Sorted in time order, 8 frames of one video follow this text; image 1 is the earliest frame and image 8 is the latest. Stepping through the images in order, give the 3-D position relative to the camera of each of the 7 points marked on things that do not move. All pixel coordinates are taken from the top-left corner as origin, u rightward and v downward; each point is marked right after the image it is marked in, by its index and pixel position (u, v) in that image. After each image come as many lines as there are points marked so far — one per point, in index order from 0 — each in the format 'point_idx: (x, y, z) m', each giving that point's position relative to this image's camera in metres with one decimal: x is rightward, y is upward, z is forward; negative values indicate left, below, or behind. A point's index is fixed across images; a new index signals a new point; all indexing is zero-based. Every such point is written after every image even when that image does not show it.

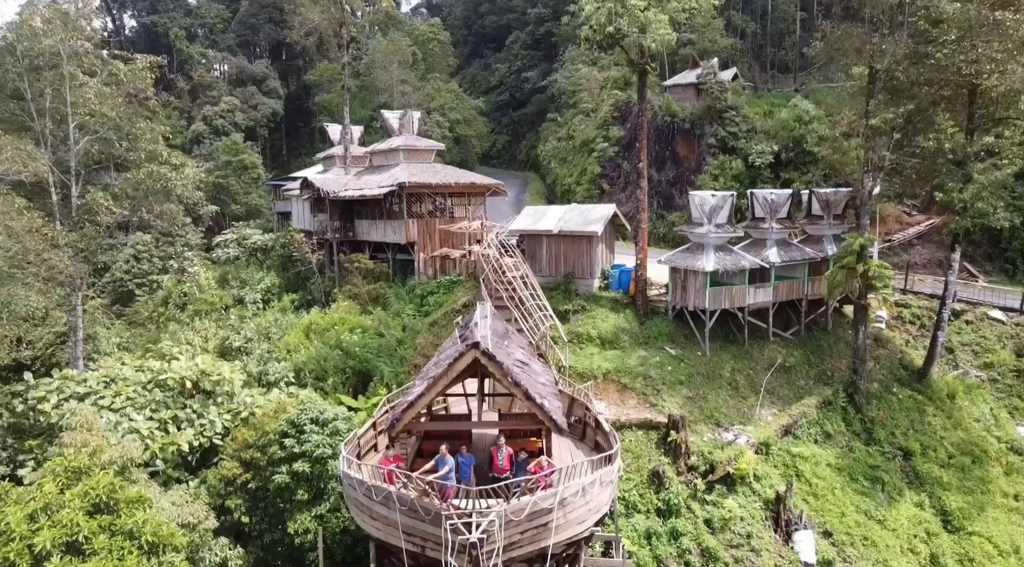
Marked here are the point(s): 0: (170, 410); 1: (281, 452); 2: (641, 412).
0: (-9.2, -3.4, +18.2) m
1: (-5.7, -4.2, +16.9) m
2: (+3.8, -3.8, +20.2) m
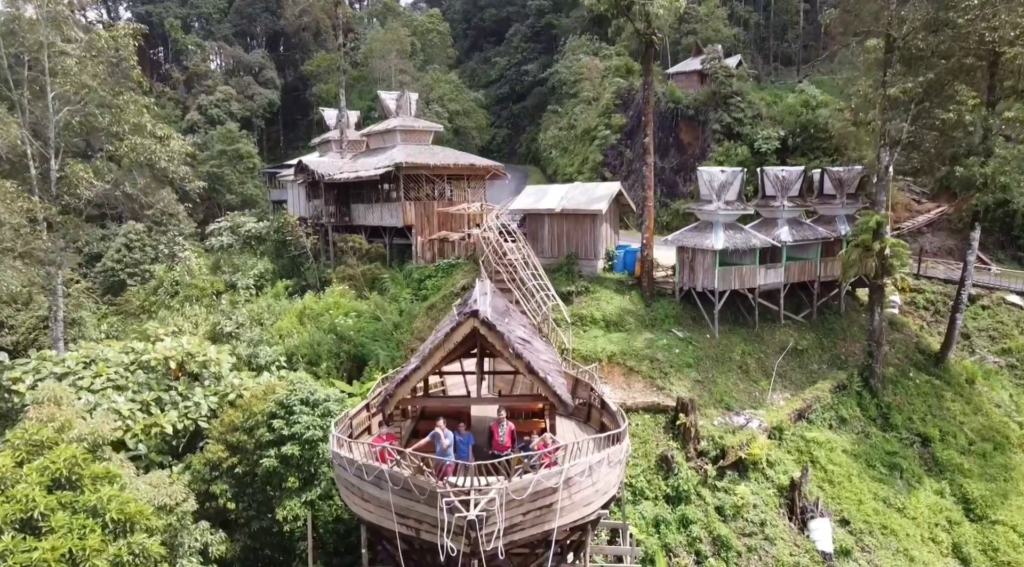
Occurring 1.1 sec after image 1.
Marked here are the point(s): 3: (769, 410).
0: (-9.1, -2.8, +17.3) m
1: (-5.7, -3.6, +16.0) m
2: (+3.8, -3.2, +19.3) m
3: (+7.5, -3.7, +19.8) m
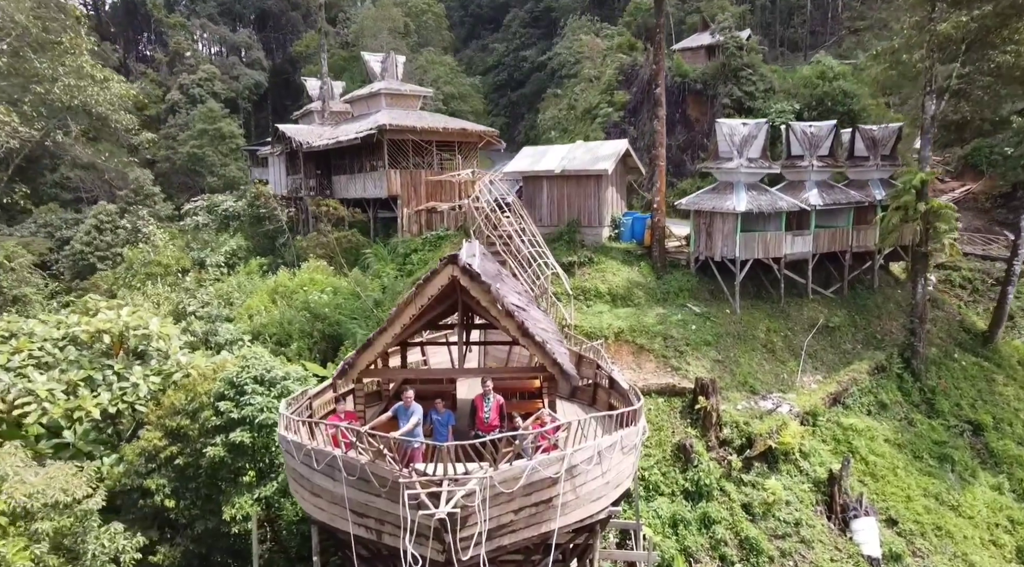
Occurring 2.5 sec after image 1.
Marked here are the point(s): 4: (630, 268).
0: (-9.3, -1.9, +14.8) m
1: (-5.9, -2.7, +13.5) m
2: (+3.7, -2.3, +16.8) m
3: (+7.3, -2.8, +17.3) m
4: (+3.4, +0.5, +19.9) m
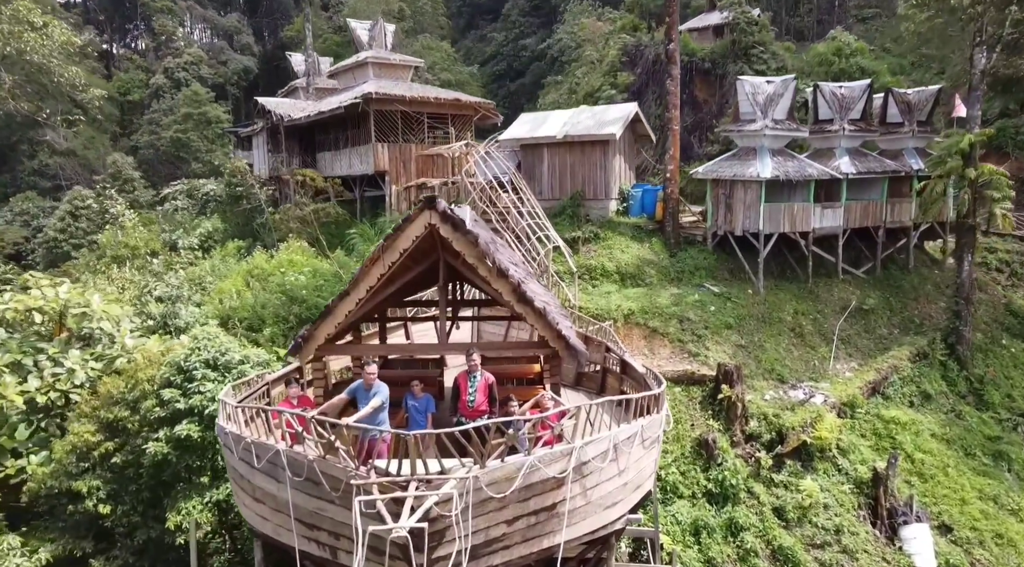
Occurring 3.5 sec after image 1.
0: (-9.4, -1.3, +12.8) m
1: (-5.9, -2.1, +11.5) m
2: (+3.6, -1.7, +14.8) m
3: (+7.2, -2.2, +15.3) m
4: (+3.4, +1.0, +17.9) m
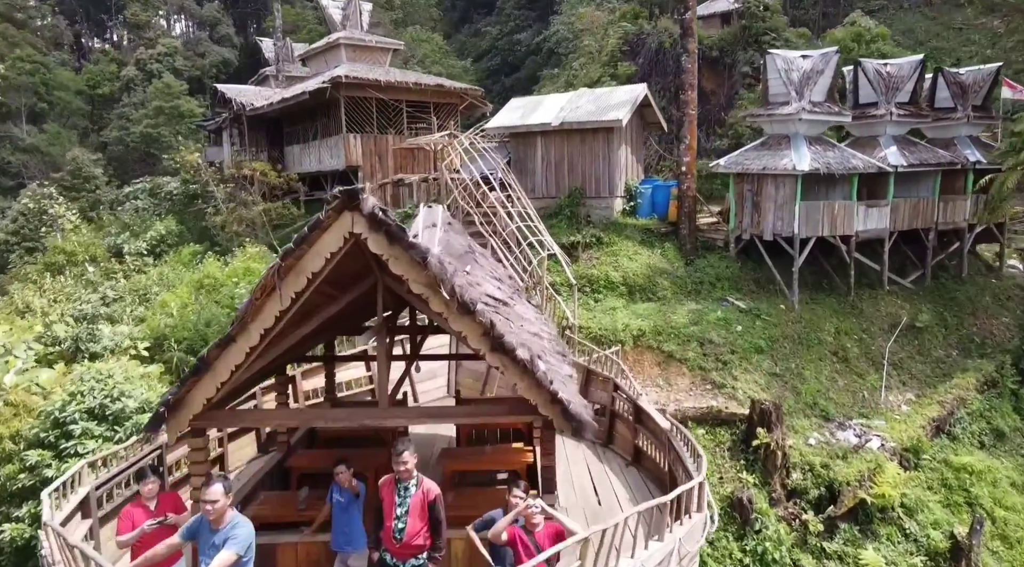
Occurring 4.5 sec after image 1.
0: (-9.6, -1.6, +9.9) m
1: (-6.2, -2.5, +8.7) m
2: (+3.3, -2.0, +12.0) m
3: (+7.0, -2.5, +12.5) m
4: (+3.1, +0.7, +15.2) m
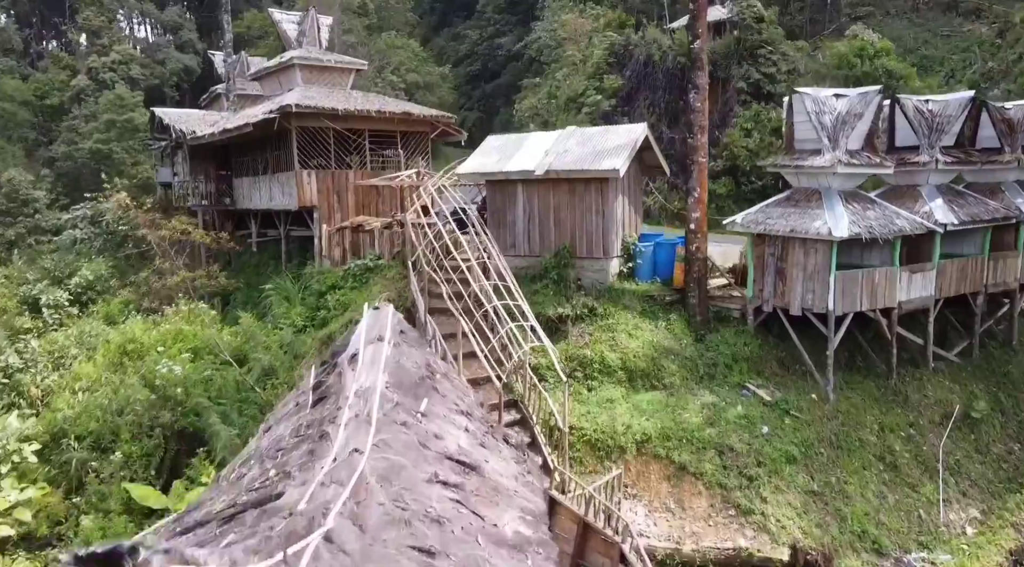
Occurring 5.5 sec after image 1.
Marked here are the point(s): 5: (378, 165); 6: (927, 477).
0: (-9.9, -3.2, +7.1) m
1: (-6.5, -4.0, +5.9) m
2: (+3.0, -3.5, +9.5) m
3: (+6.6, -4.0, +10.1) m
4: (+2.6, -0.8, +12.6) m
5: (-3.9, +3.5, +19.6) m
6: (+6.8, -3.2, +11.2) m
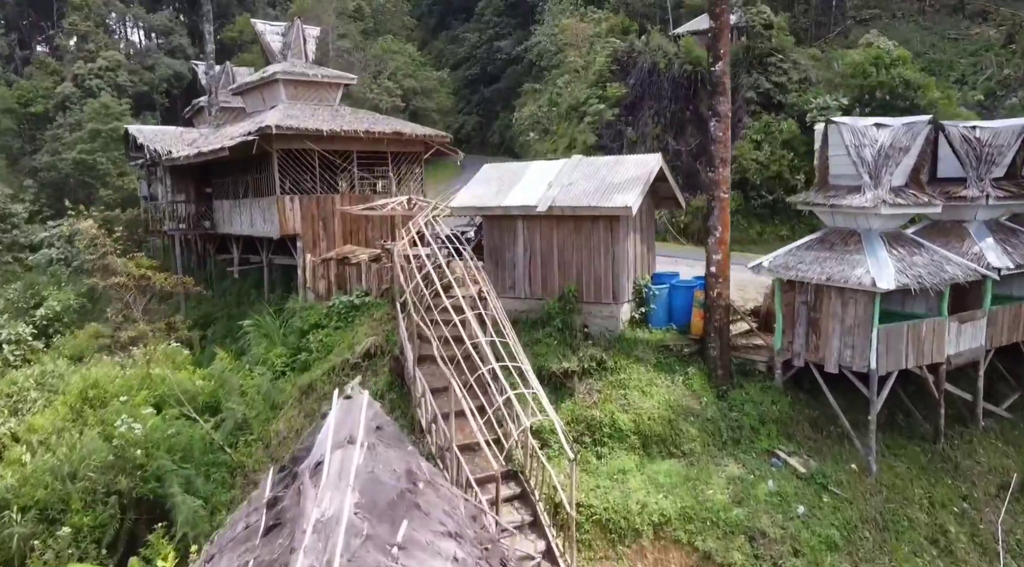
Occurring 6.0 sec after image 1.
0: (-9.9, -4.0, +5.7) m
1: (-6.5, -4.8, +4.5) m
2: (+3.0, -4.4, +8.1) m
3: (+6.6, -4.8, +8.7) m
4: (+2.6, -1.6, +11.2) m
5: (-3.9, +2.6, +18.2) m
6: (+6.8, -4.0, +9.8) m
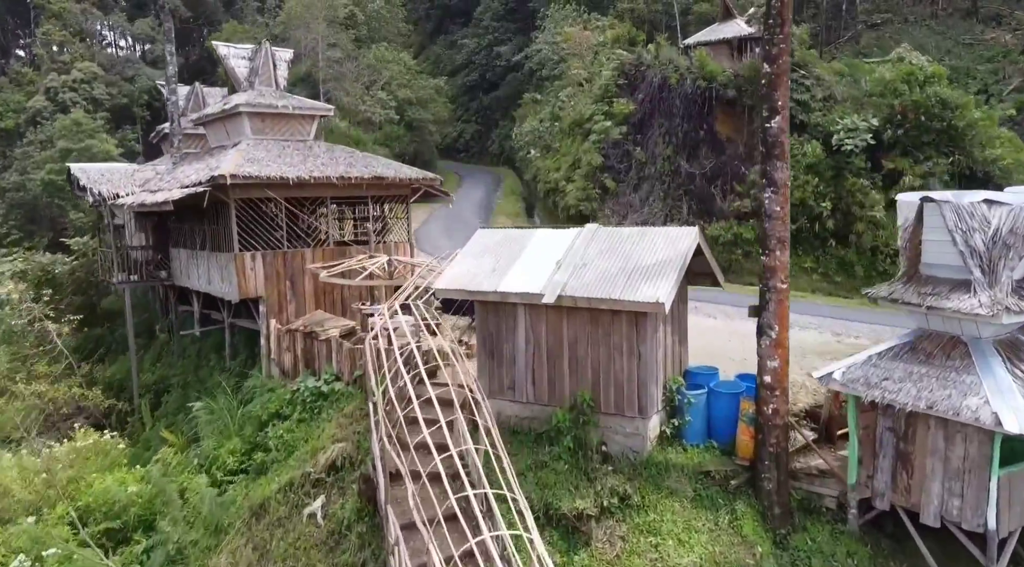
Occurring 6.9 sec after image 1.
0: (-9.9, -5.6, +3.2) m
1: (-6.5, -6.3, +2.0) m
2: (+3.0, -5.9, +5.6) m
3: (+6.6, -6.3, +6.2) m
4: (+2.6, -3.1, +8.7) m
5: (-3.9, +1.1, +15.7) m
6: (+6.8, -5.5, +7.3) m
